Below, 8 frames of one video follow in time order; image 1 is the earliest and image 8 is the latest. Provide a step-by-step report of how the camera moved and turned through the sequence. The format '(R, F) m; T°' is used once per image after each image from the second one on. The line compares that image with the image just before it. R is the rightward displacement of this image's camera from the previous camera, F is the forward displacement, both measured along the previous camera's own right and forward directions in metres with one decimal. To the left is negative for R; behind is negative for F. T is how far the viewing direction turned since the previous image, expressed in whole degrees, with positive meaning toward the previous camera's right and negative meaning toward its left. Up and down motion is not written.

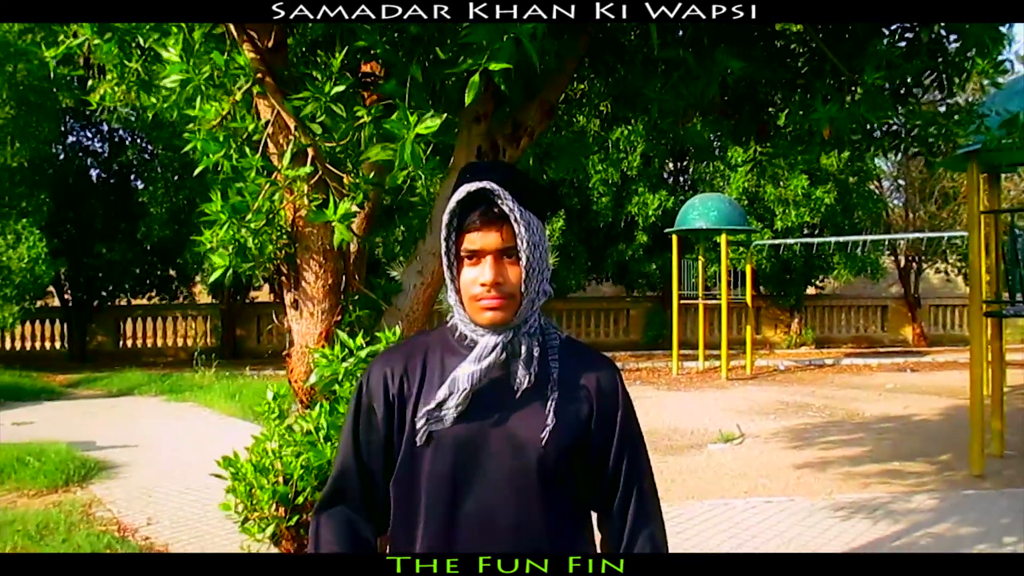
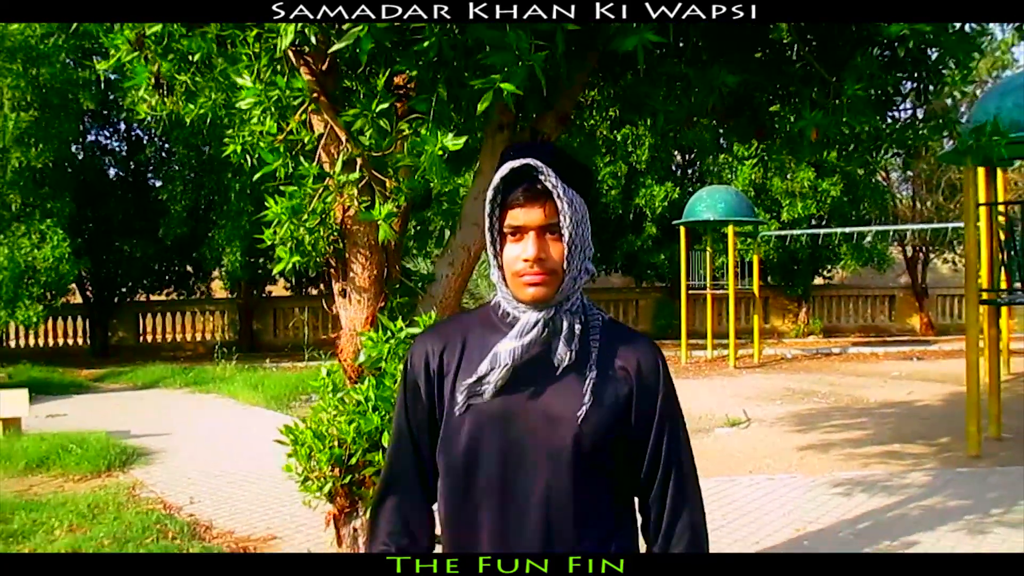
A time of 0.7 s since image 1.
(0.0, -0.3) m; -1°
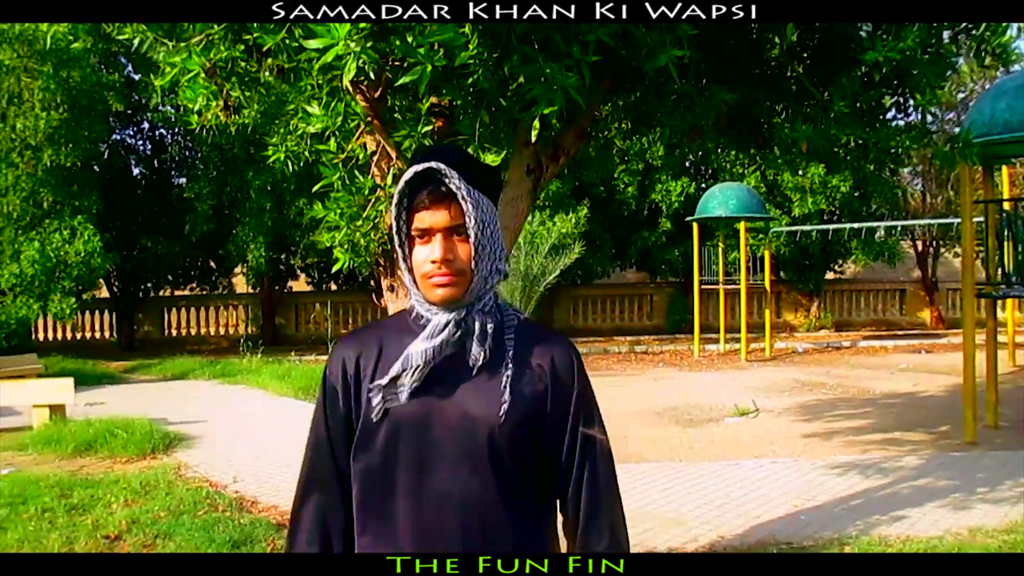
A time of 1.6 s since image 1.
(0.0, -0.4) m; -1°
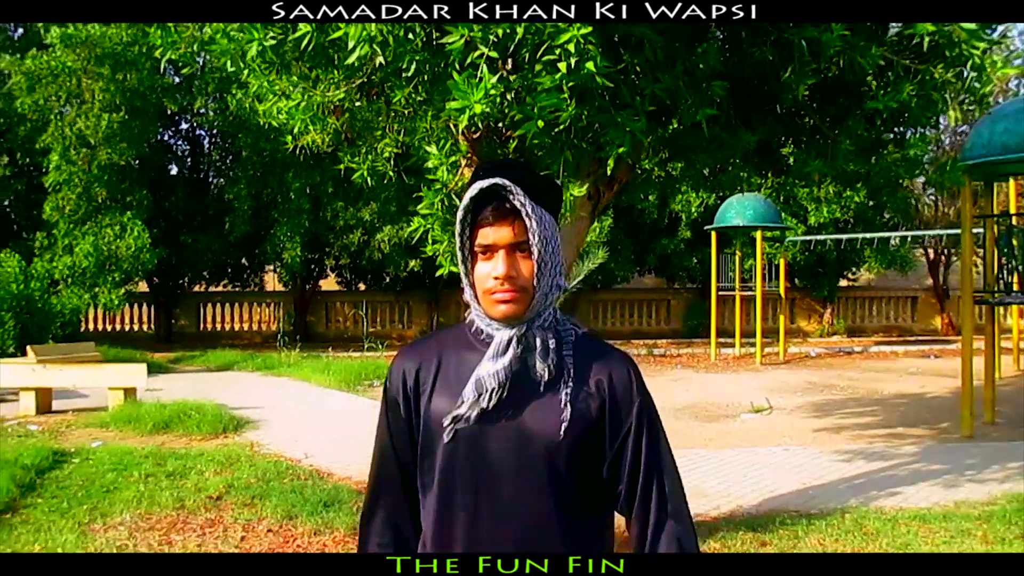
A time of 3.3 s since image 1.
(-0.2, -0.7) m; -1°
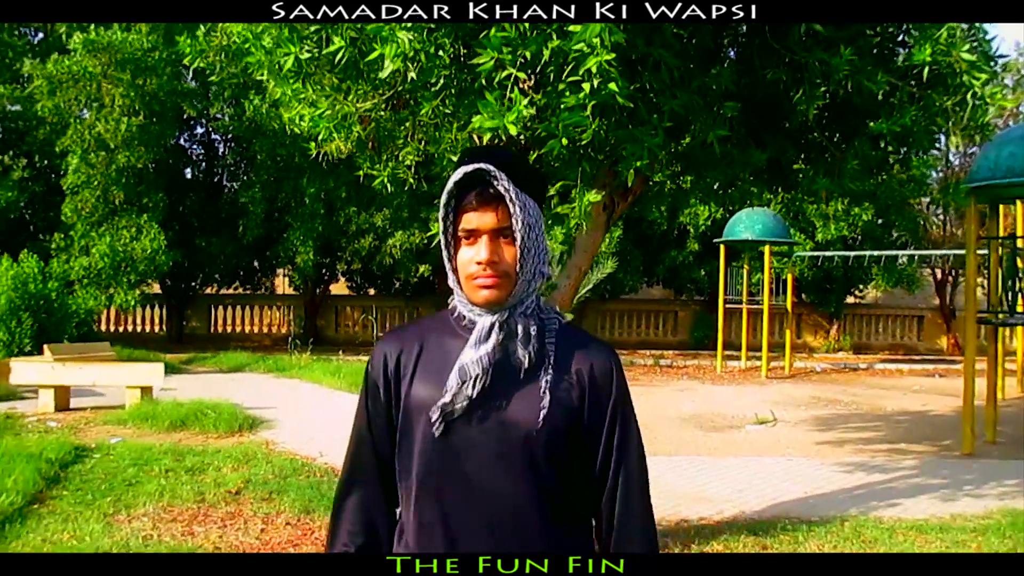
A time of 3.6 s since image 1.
(0.0, -0.2) m; 0°
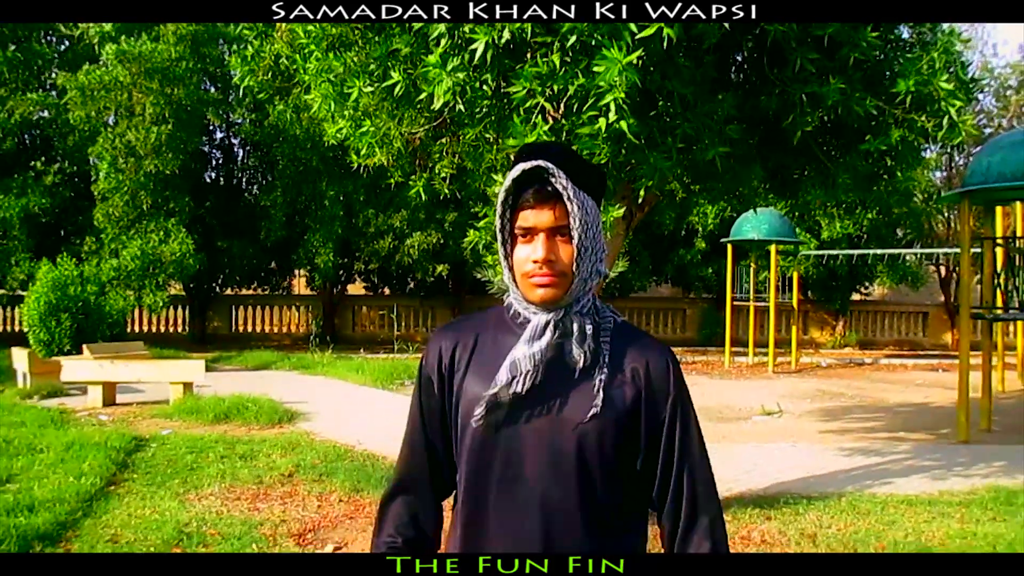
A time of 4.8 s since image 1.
(-0.1, -0.5) m; 0°
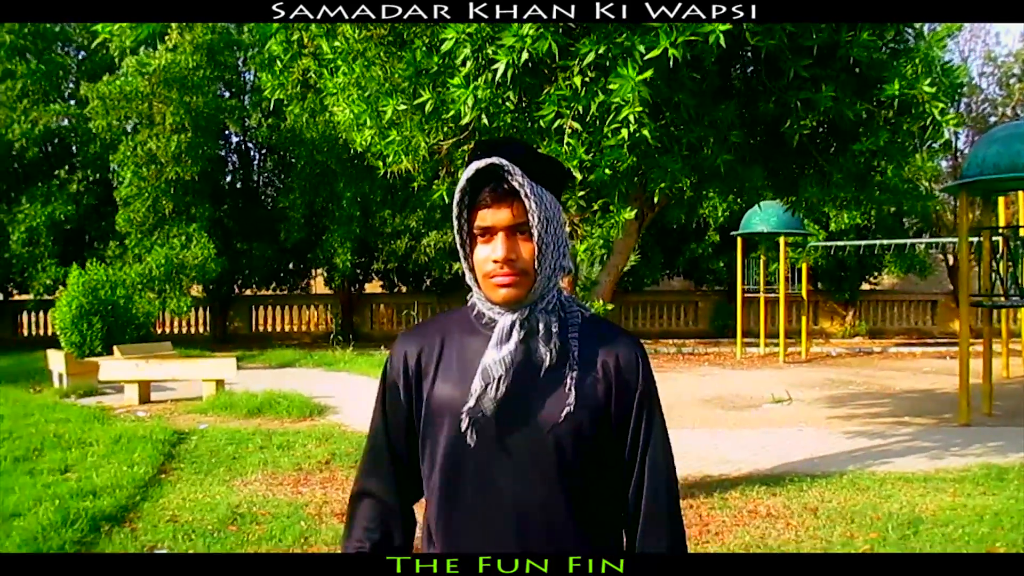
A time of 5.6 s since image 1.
(-0.1, -0.4) m; -1°
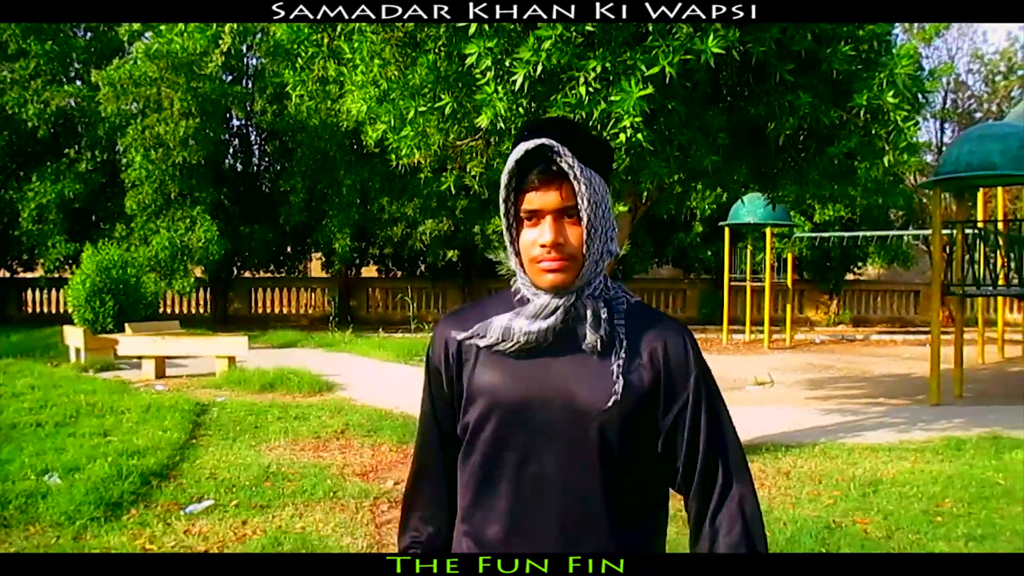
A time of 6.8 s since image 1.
(-0.1, -0.5) m; +1°
